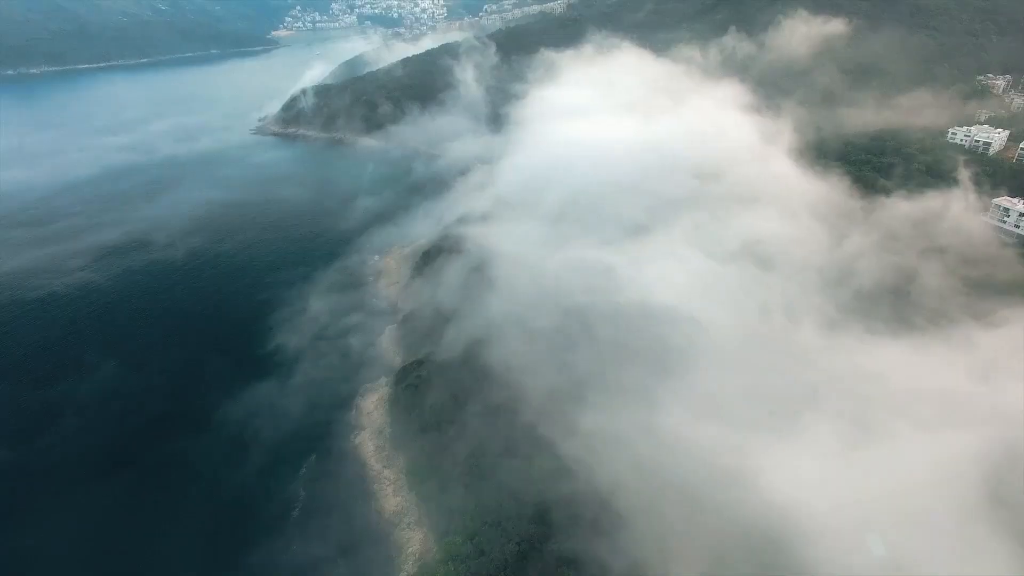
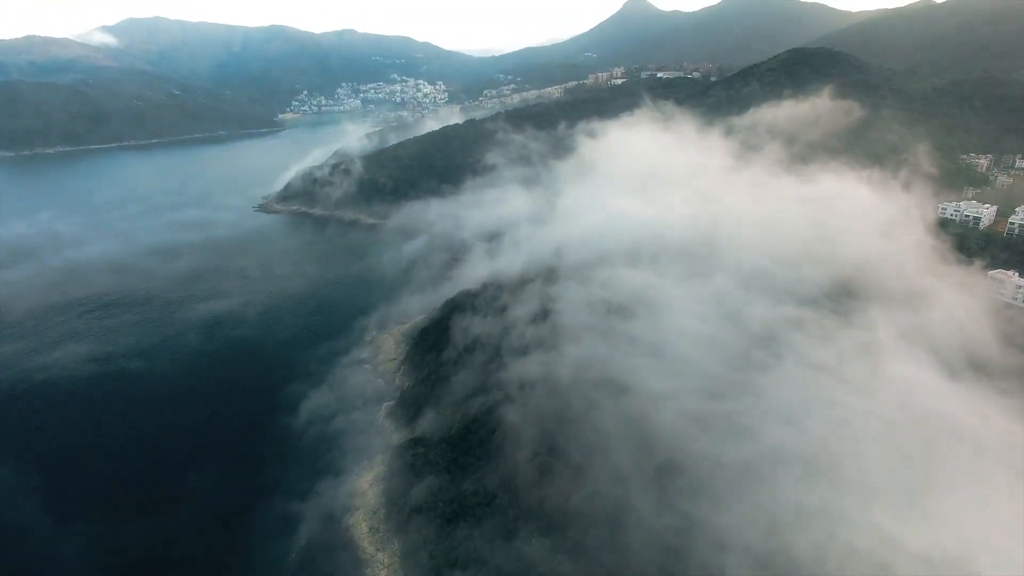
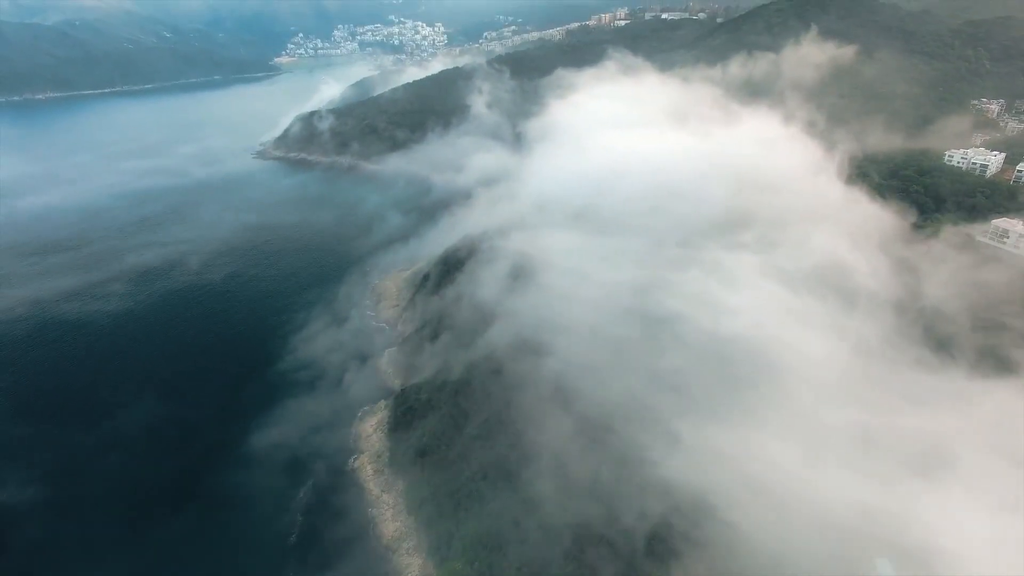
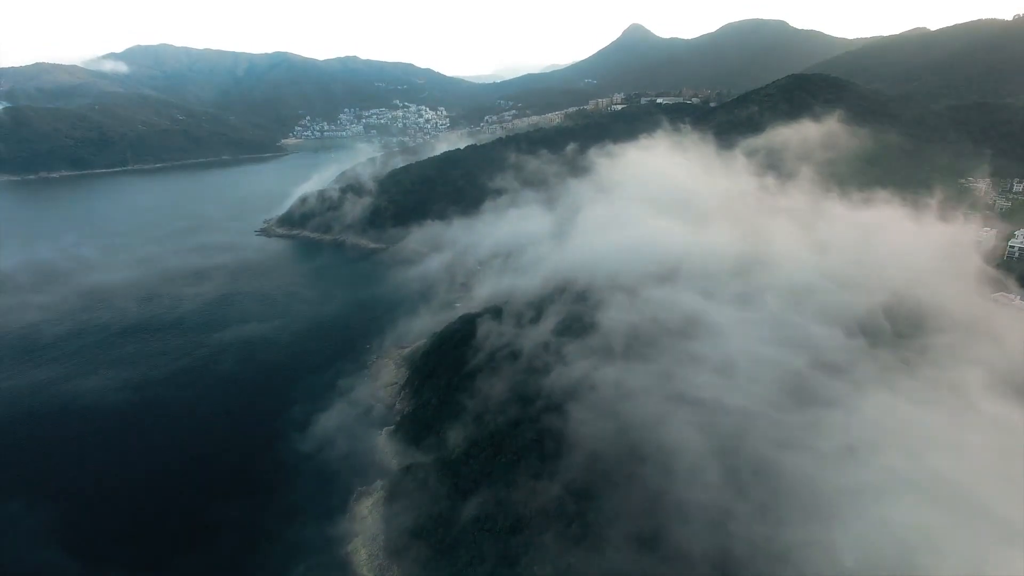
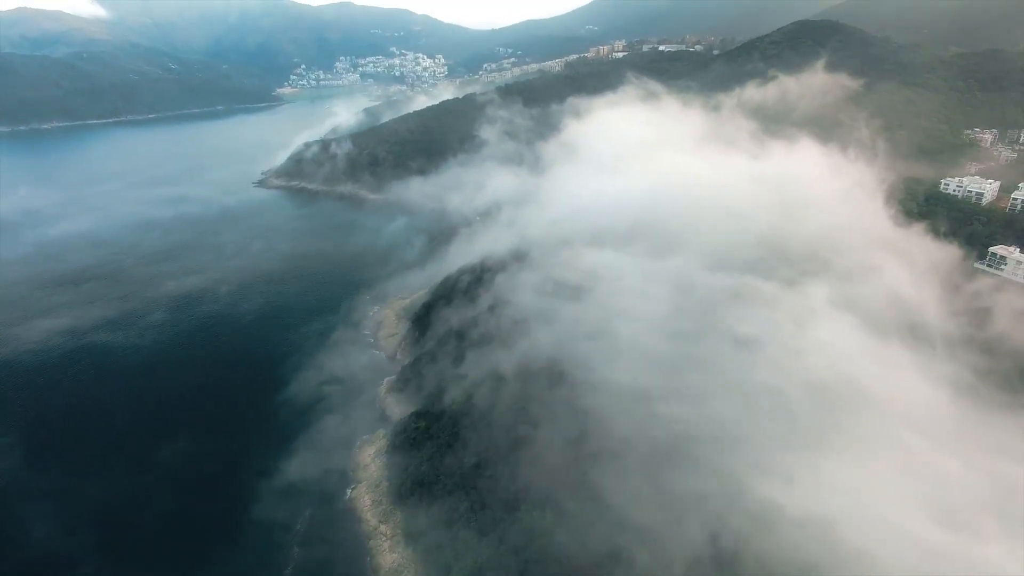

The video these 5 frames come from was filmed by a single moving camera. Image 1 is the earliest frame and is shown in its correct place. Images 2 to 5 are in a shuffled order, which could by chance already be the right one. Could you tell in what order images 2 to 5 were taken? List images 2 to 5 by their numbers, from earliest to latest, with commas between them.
3, 5, 2, 4
